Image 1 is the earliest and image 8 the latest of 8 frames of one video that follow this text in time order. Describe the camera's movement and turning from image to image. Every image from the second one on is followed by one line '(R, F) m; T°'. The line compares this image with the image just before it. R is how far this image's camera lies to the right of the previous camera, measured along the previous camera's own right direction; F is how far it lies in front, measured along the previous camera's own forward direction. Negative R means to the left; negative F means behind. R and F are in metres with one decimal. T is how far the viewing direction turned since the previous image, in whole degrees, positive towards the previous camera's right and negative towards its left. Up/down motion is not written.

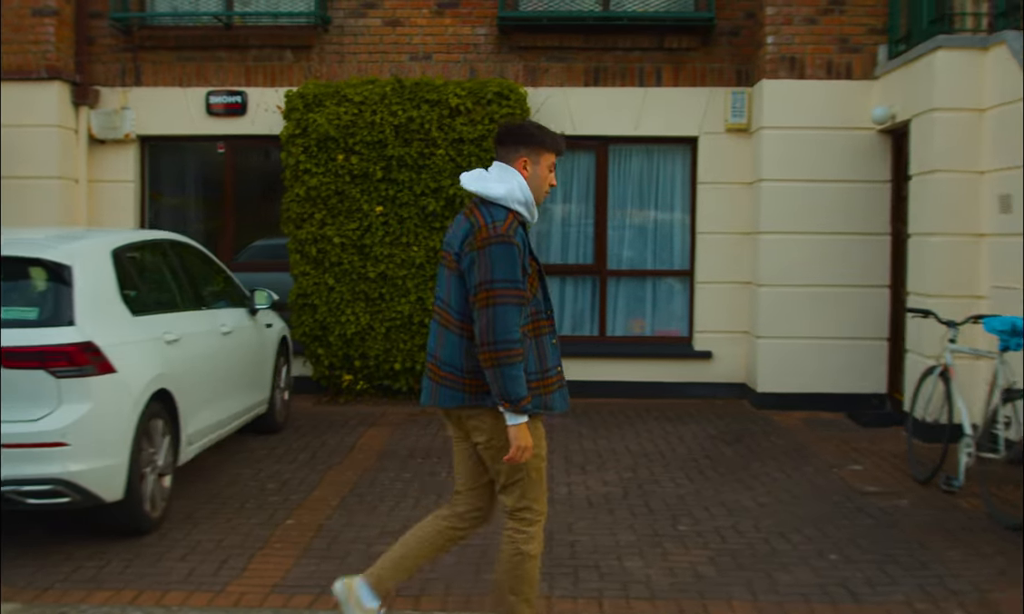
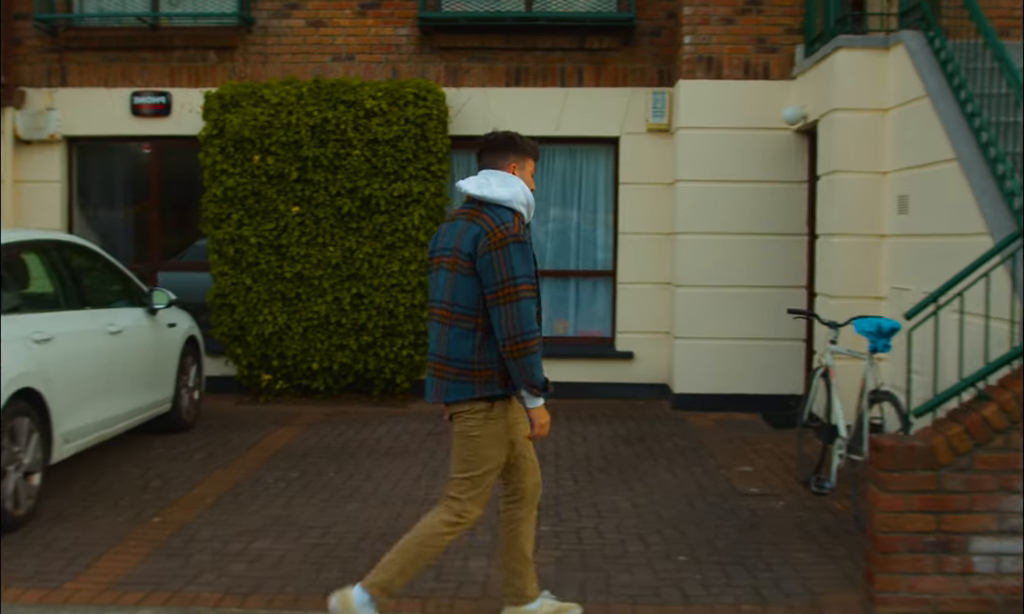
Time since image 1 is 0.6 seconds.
(+0.6, 0.0) m; -2°
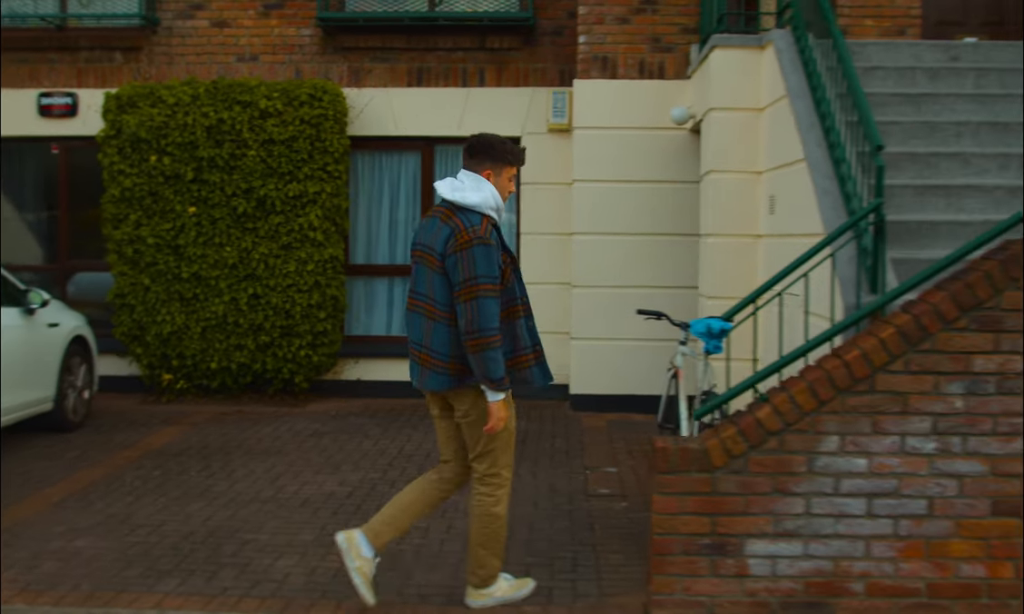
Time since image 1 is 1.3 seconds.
(+0.7, 0.0) m; -2°
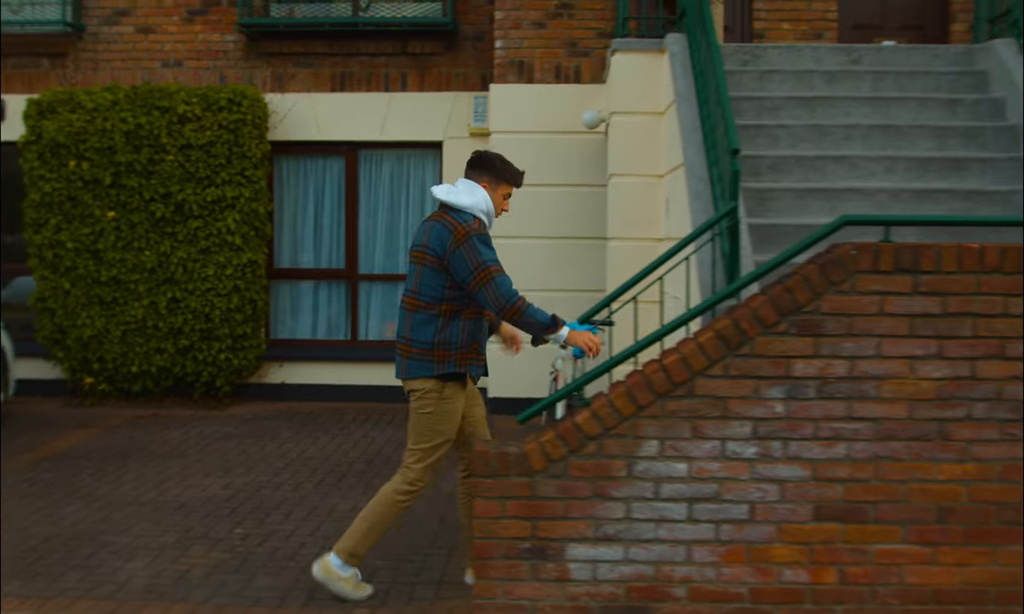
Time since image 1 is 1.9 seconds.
(+0.5, 0.0) m; -1°
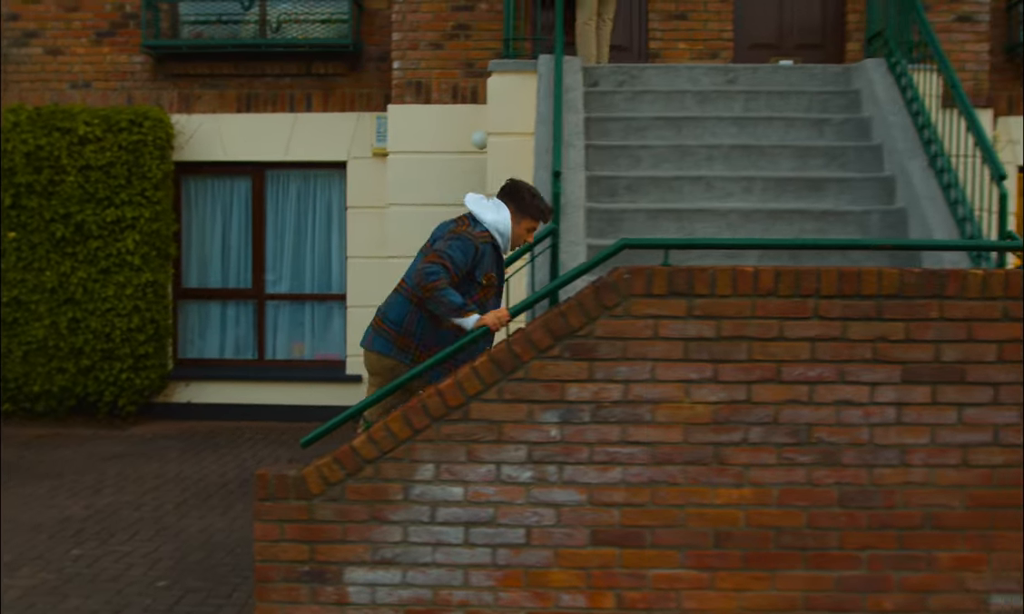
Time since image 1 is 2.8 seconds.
(+0.7, 0.0) m; -2°
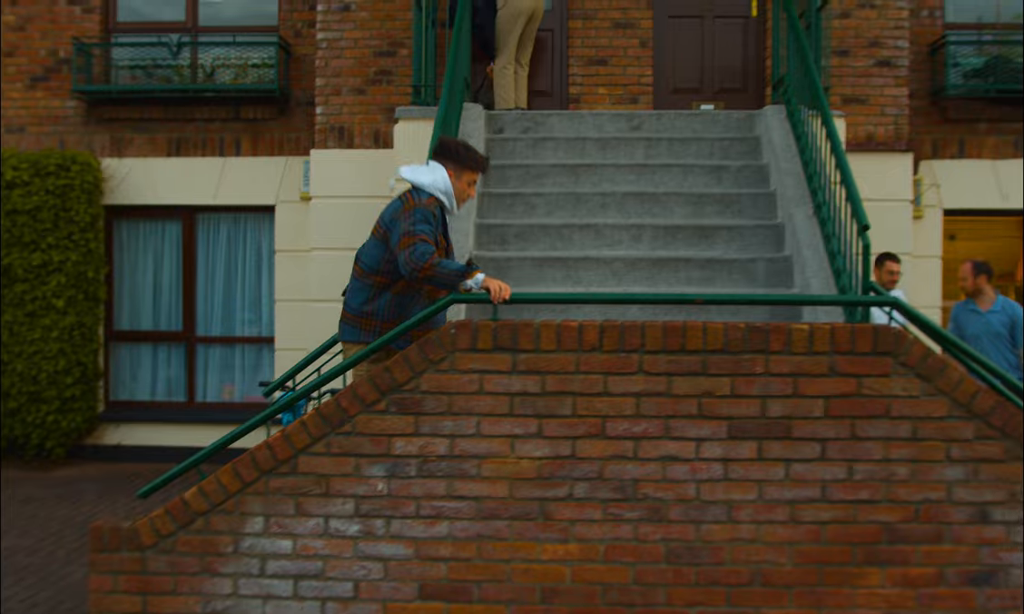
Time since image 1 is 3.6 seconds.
(+0.5, 0.0) m; -1°
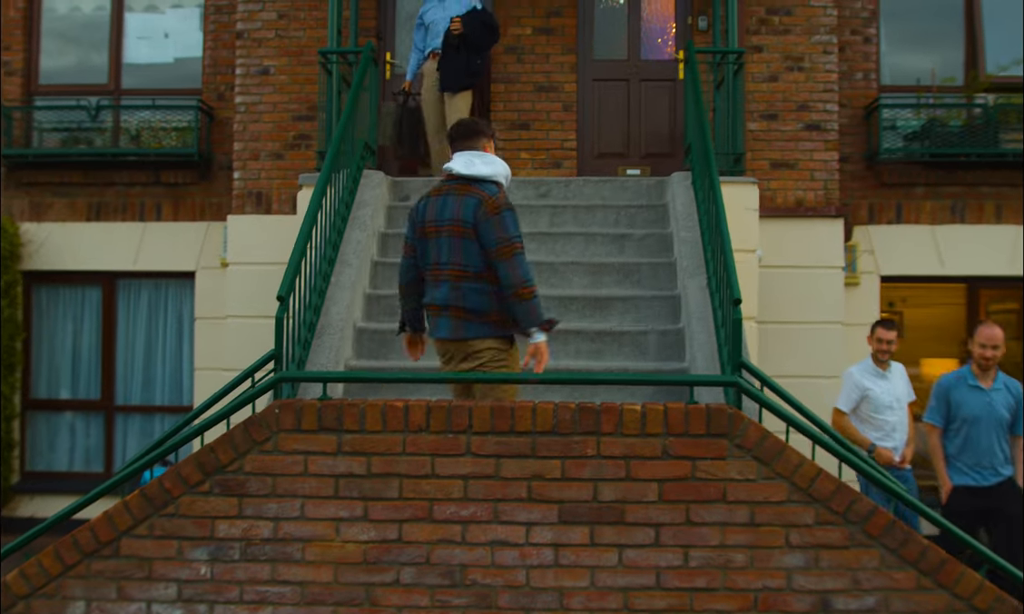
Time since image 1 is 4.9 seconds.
(+0.5, +0.1) m; -2°
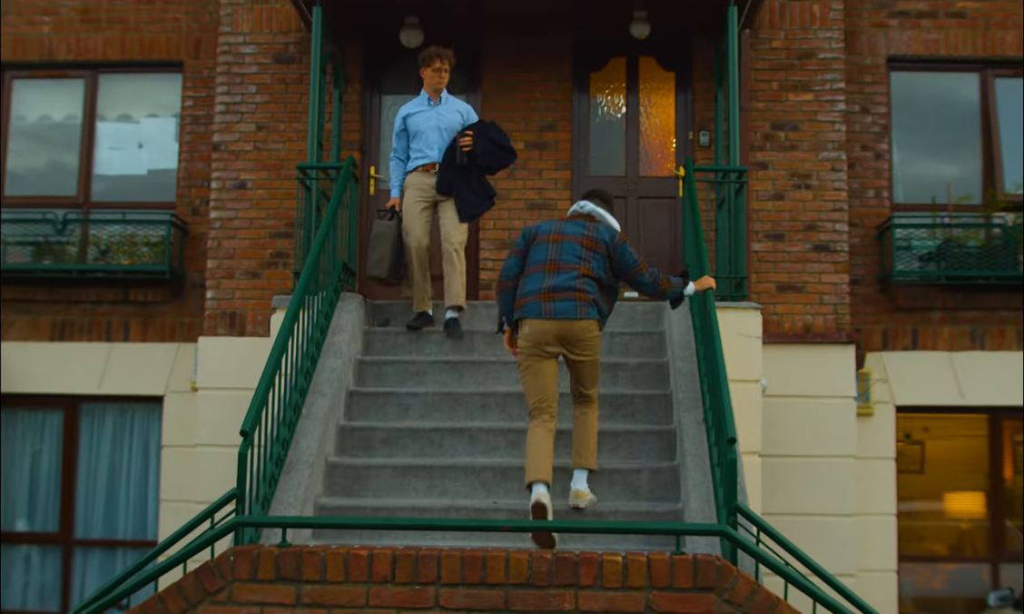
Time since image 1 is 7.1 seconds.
(+0.1, +0.4) m; 0°
